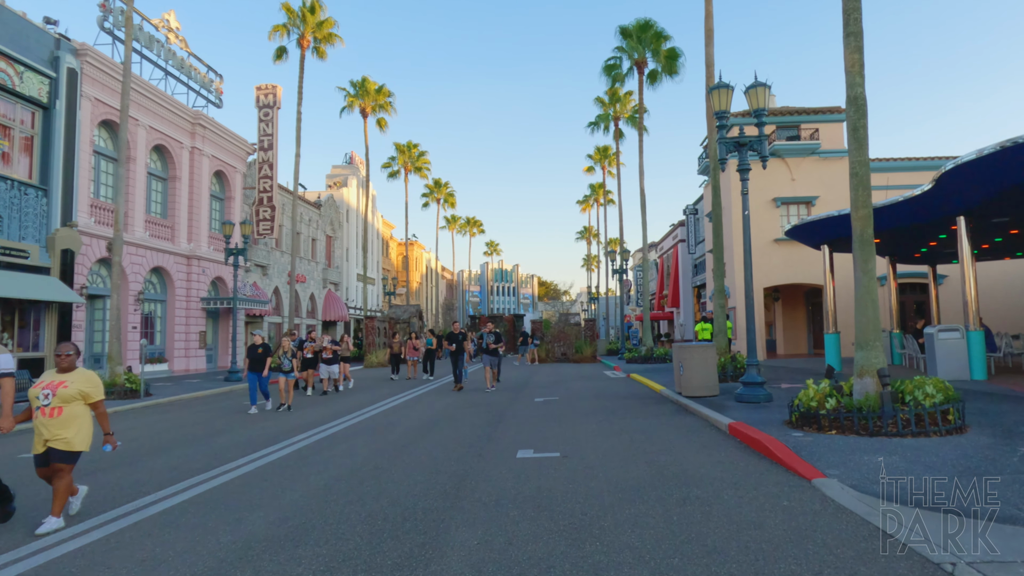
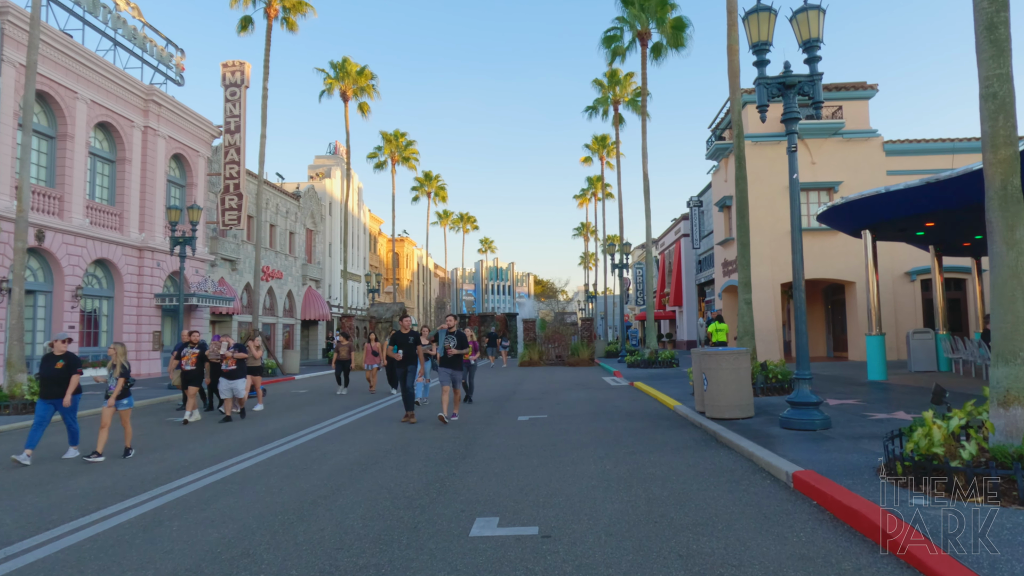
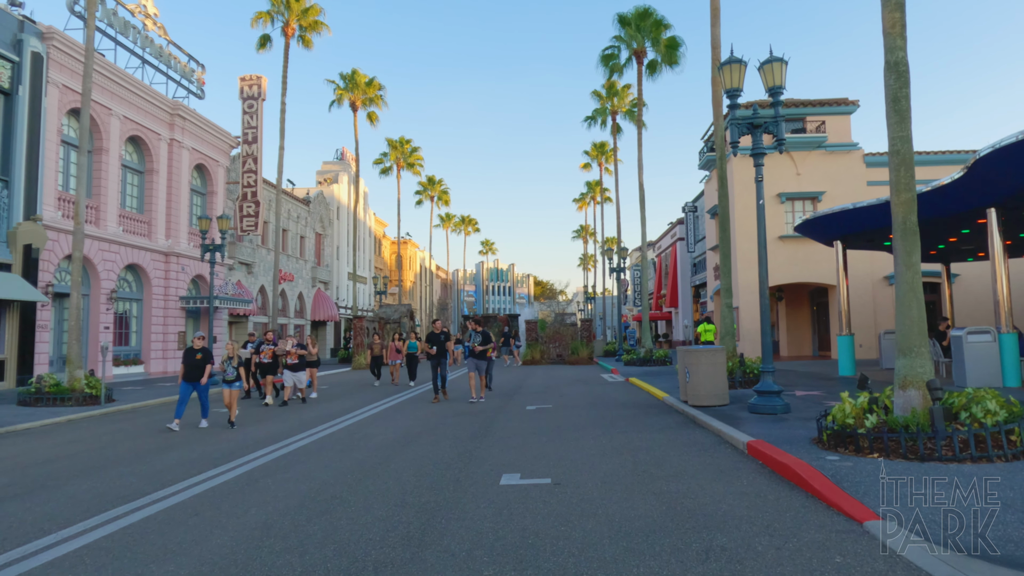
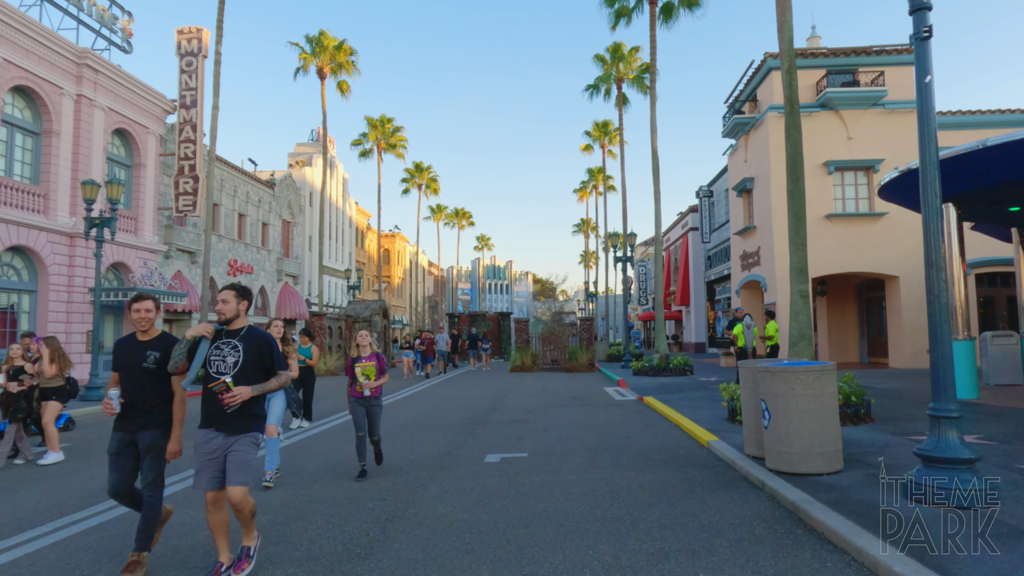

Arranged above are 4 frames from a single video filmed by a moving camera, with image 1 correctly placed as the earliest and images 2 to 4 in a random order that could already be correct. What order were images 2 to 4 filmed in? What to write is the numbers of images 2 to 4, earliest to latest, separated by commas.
3, 2, 4
